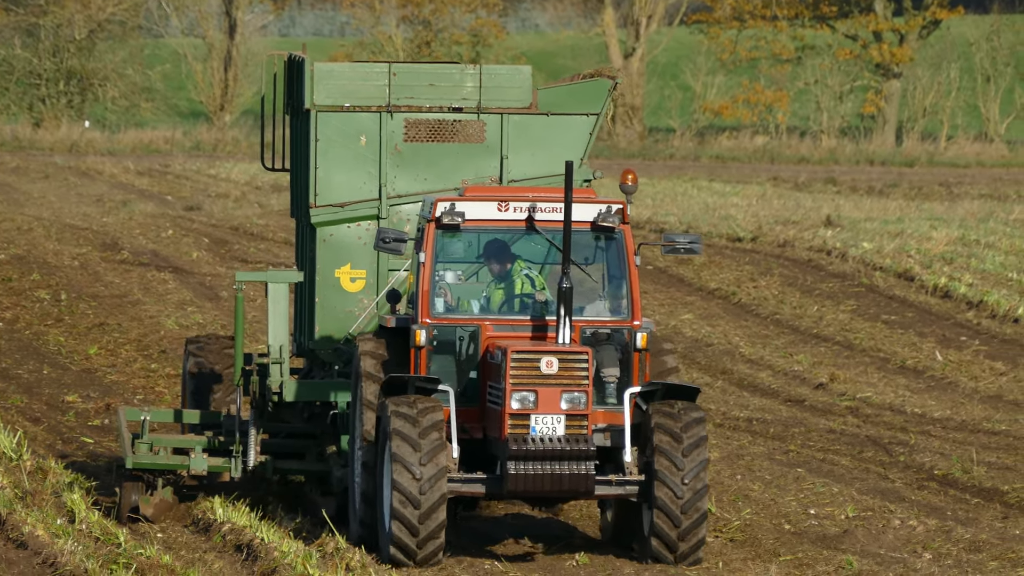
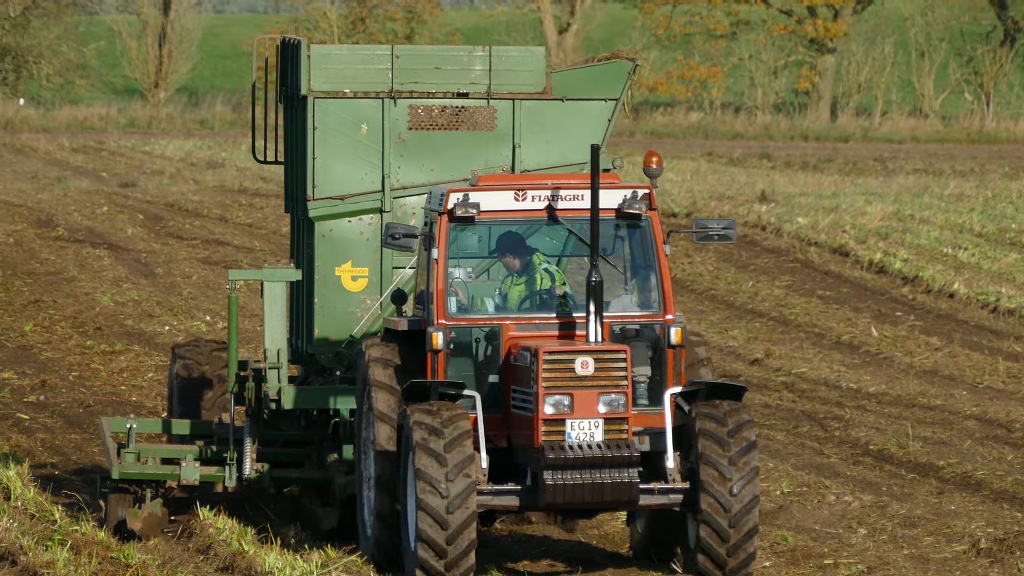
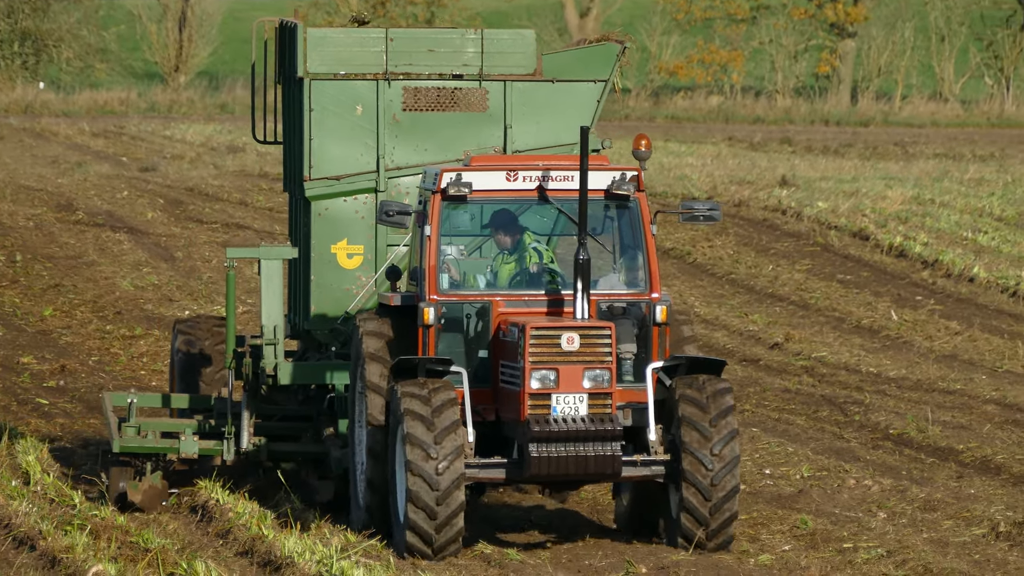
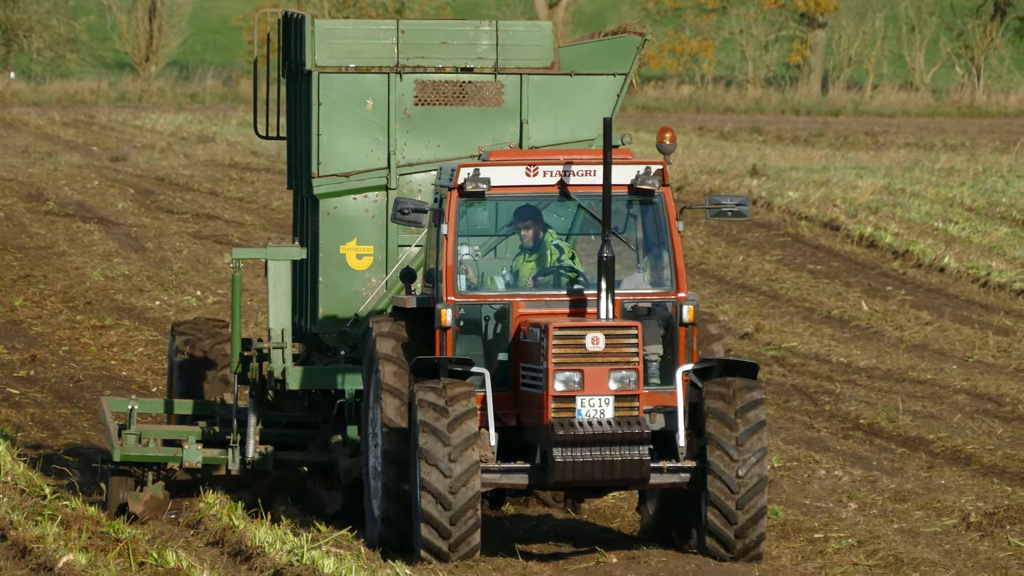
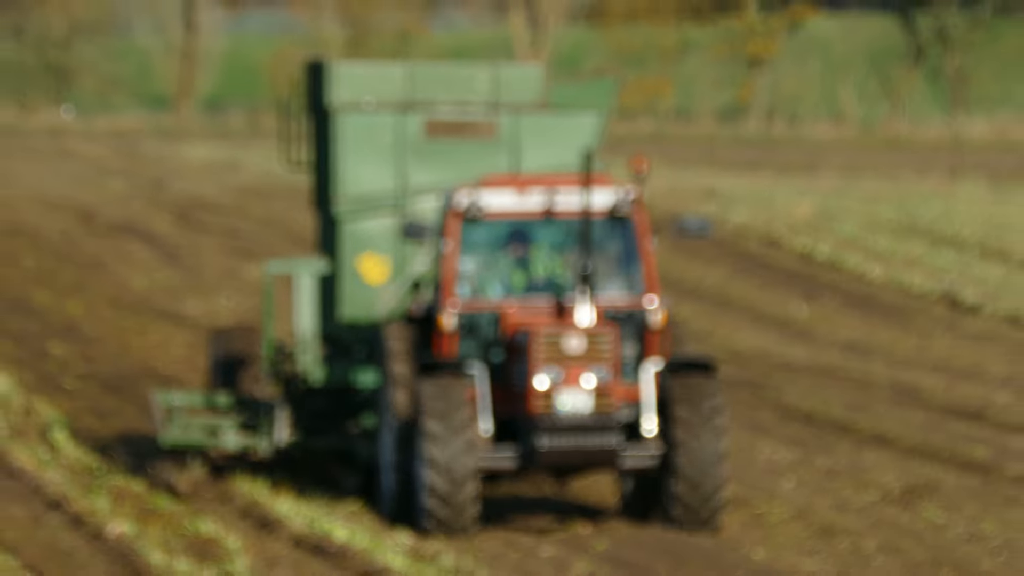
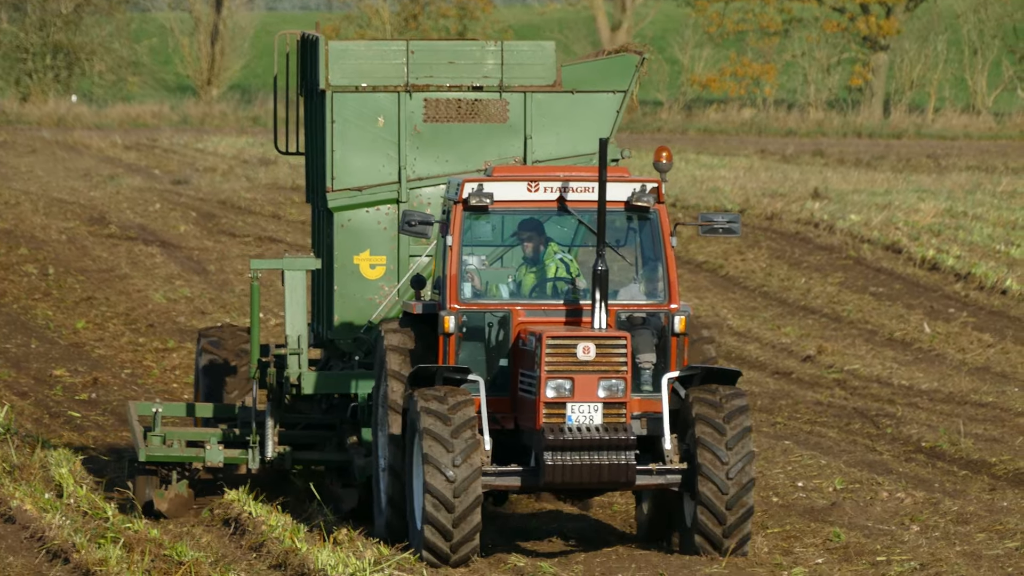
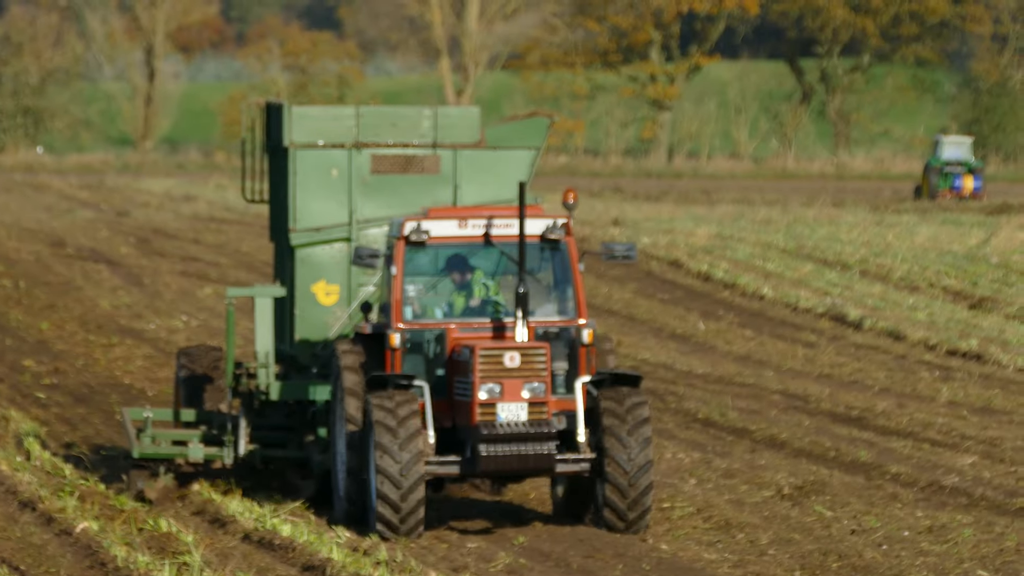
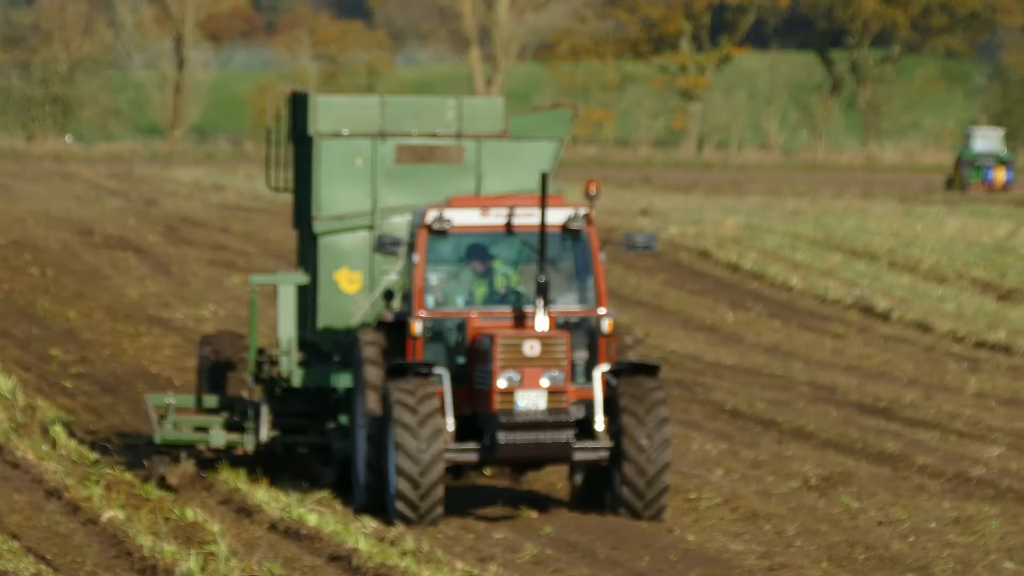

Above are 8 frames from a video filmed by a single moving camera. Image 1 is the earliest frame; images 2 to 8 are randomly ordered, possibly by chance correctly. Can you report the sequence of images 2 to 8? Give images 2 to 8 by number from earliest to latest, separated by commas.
6, 3, 2, 4, 5, 8, 7
